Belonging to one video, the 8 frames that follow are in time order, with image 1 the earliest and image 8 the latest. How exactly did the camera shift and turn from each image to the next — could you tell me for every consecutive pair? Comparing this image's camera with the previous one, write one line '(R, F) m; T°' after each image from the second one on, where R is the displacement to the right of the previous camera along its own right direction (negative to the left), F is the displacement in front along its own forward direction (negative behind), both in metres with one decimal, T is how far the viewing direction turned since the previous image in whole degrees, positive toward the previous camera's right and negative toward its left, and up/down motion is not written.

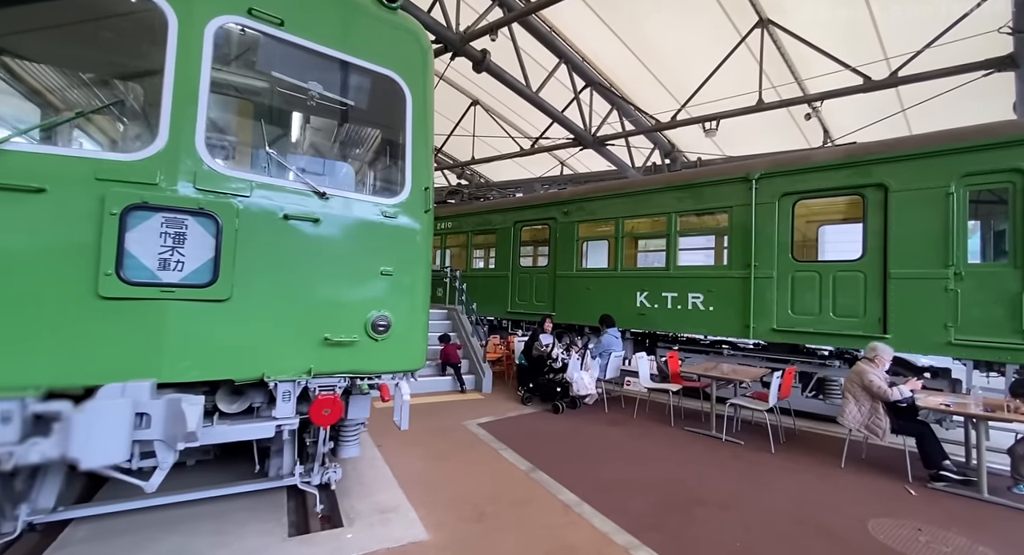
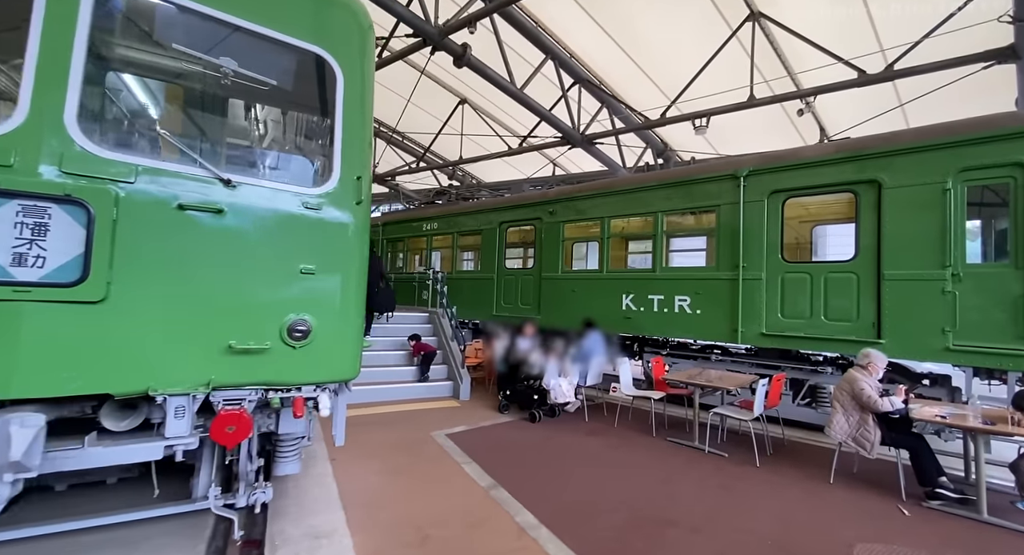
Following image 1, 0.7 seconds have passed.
(+0.3, +0.3) m; 0°
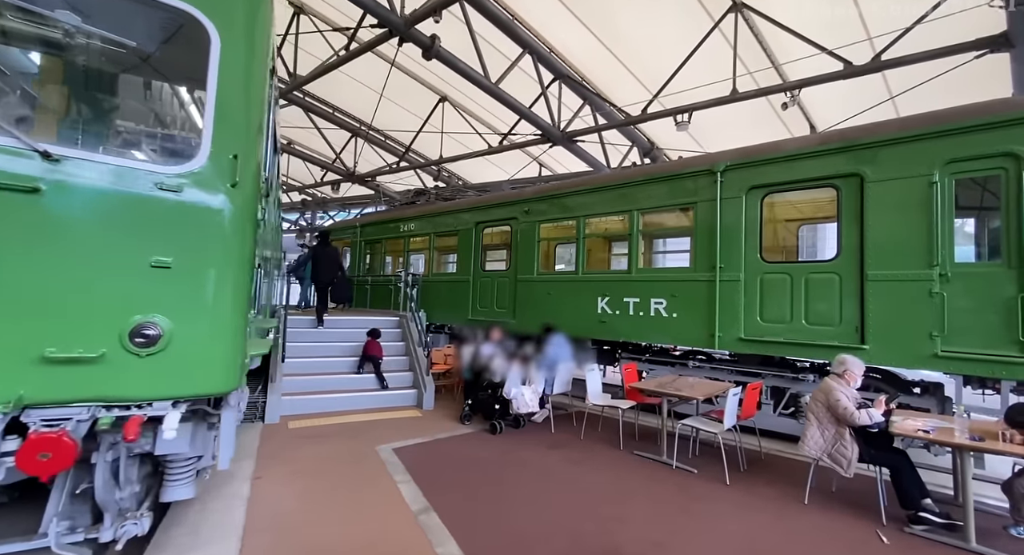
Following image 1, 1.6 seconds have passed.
(+0.4, +0.4) m; 0°
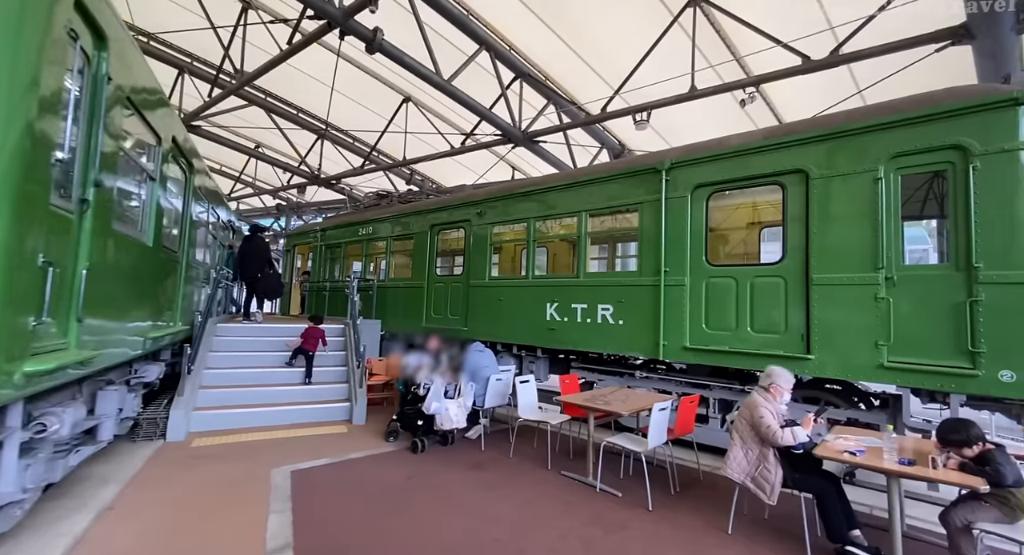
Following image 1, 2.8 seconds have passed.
(+0.7, +0.4) m; +1°
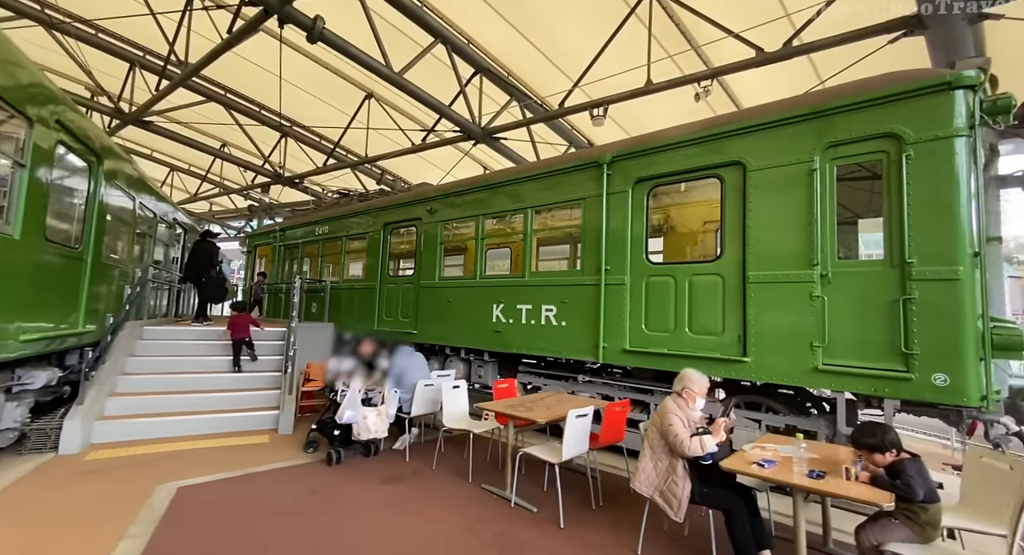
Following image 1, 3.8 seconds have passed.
(+0.6, +0.3) m; +1°
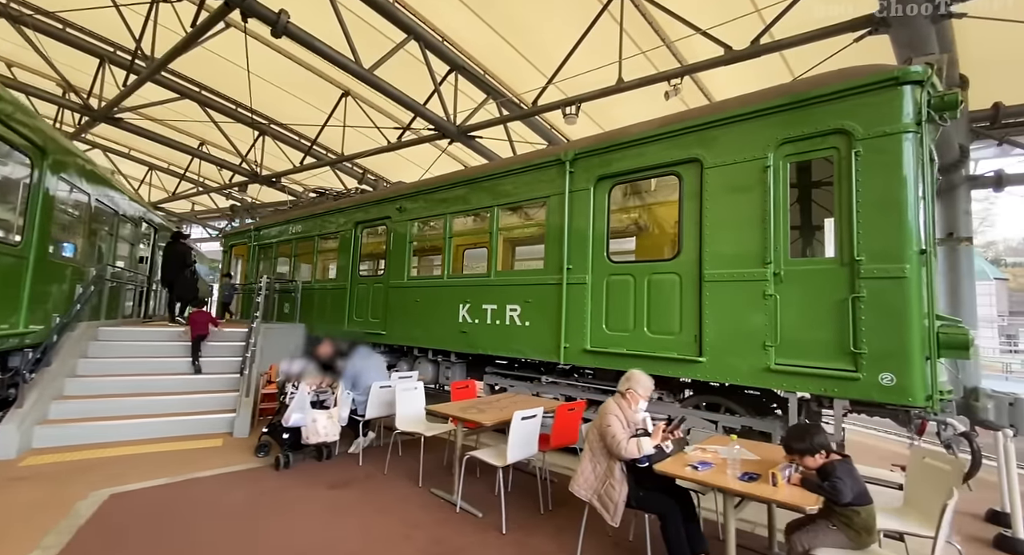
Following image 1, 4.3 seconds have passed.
(+0.3, +0.1) m; +1°
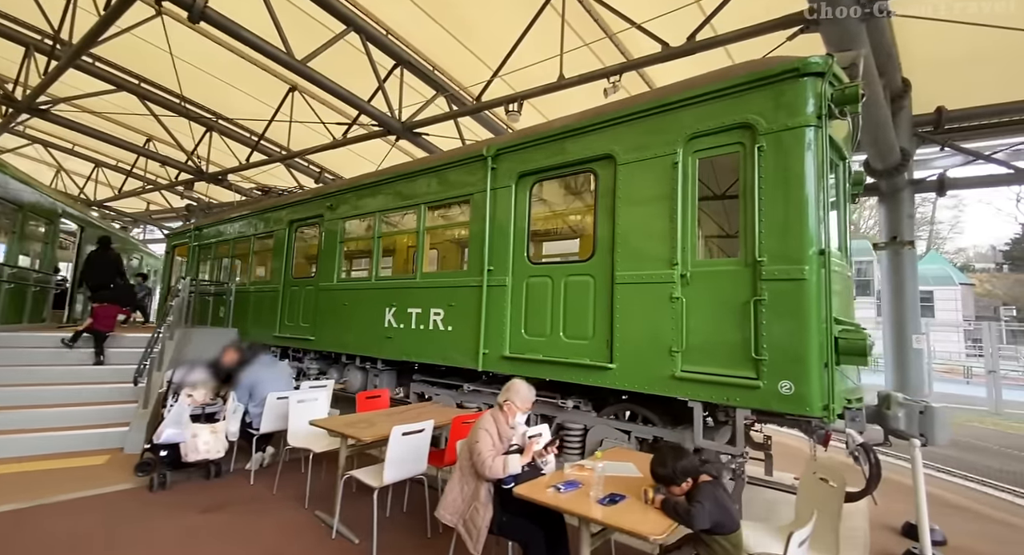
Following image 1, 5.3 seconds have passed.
(+0.6, +0.2) m; +2°
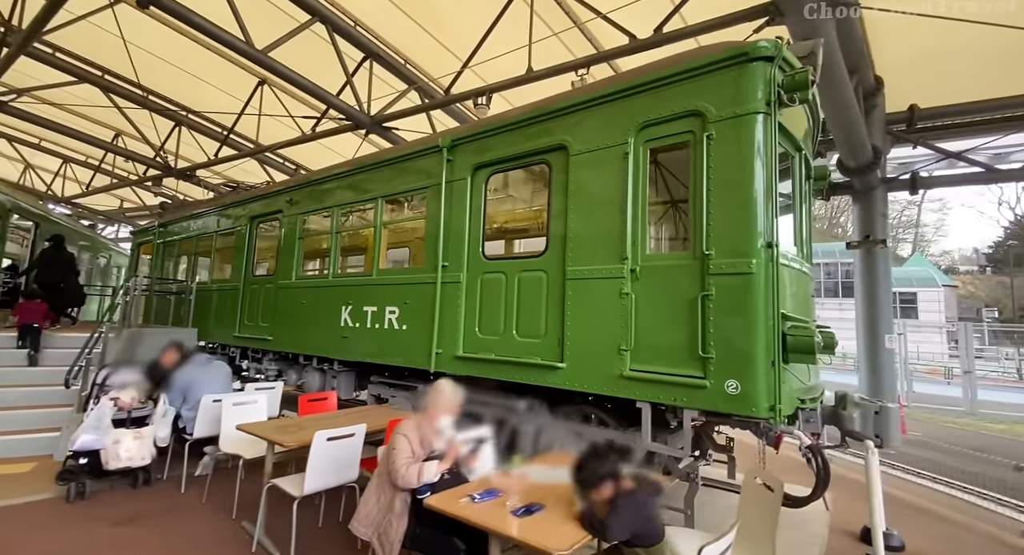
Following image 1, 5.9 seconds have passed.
(+0.3, +0.2) m; +1°
